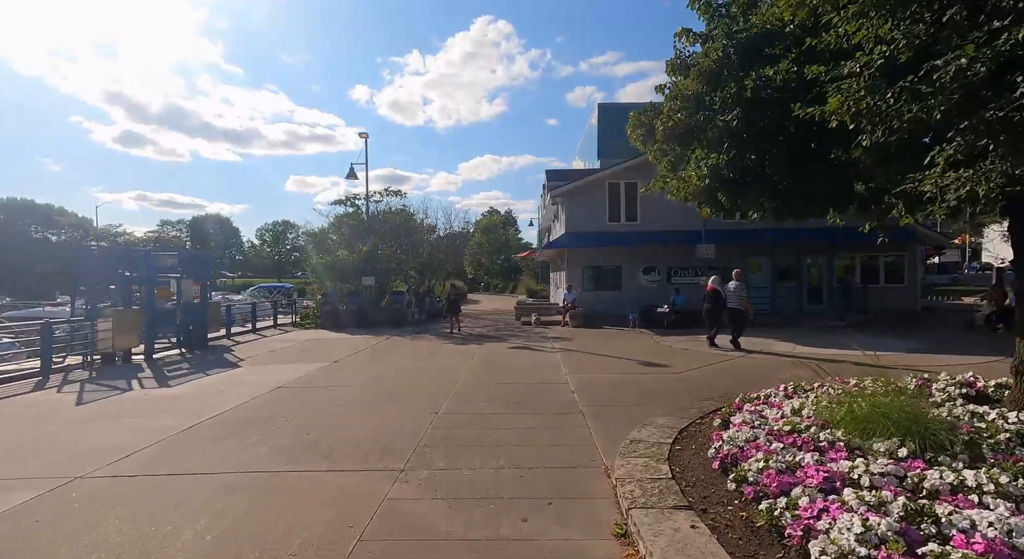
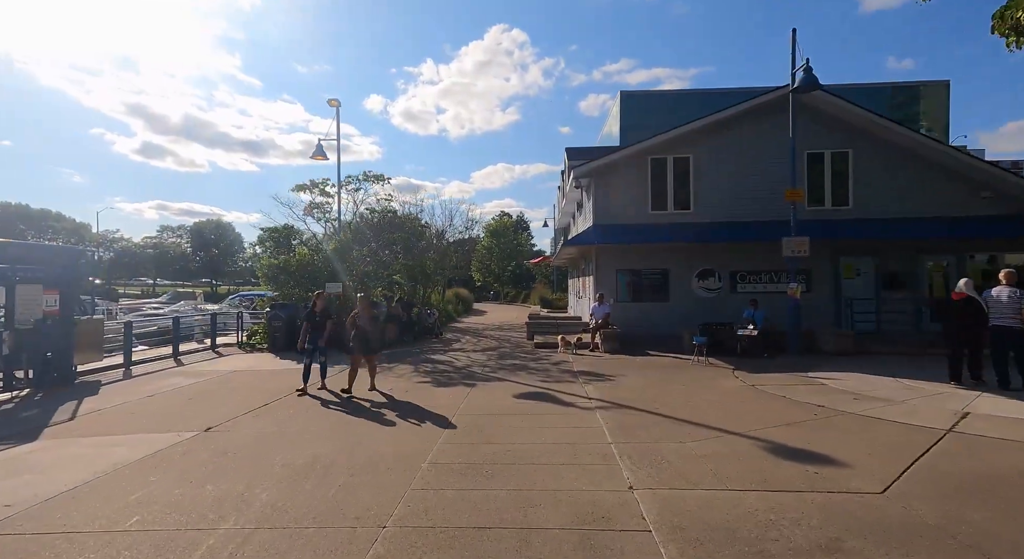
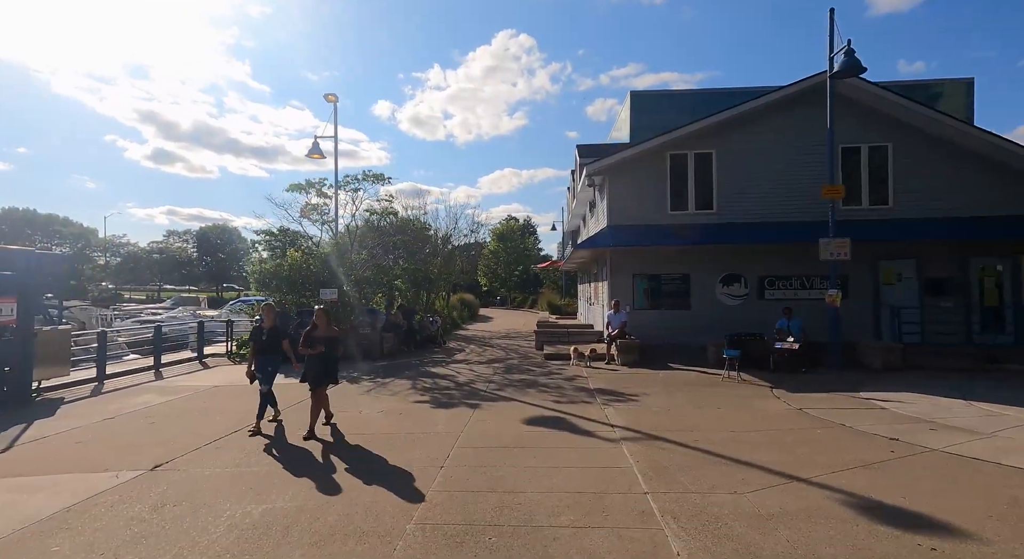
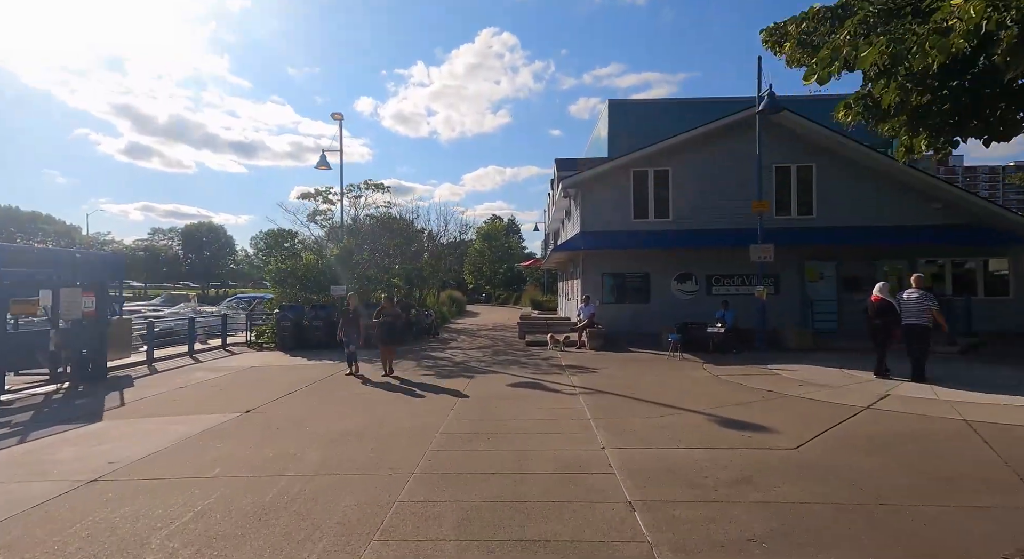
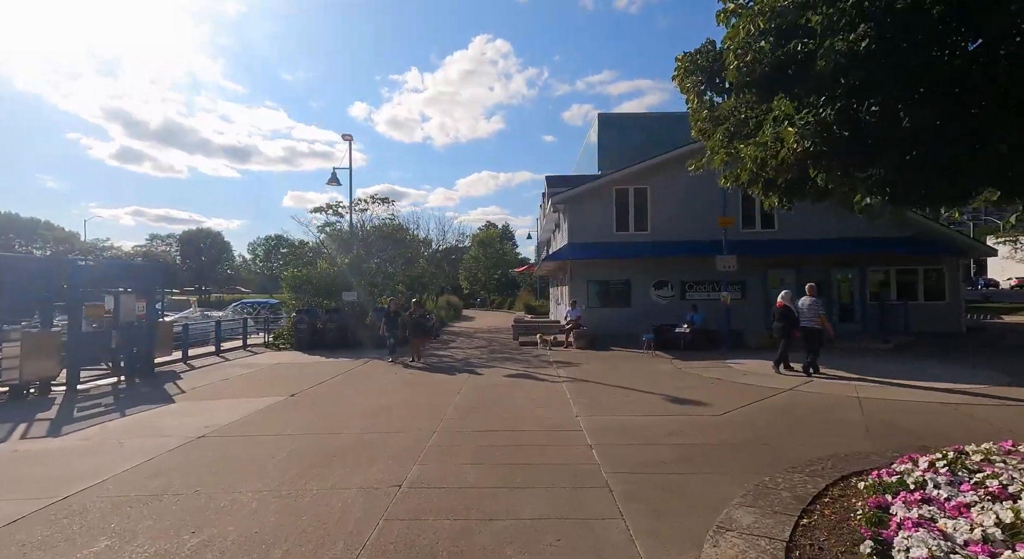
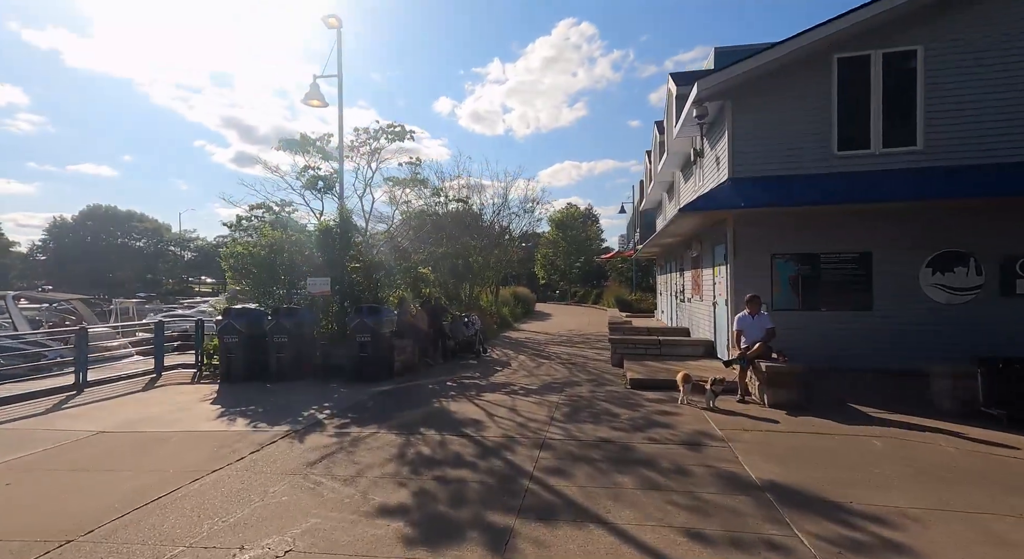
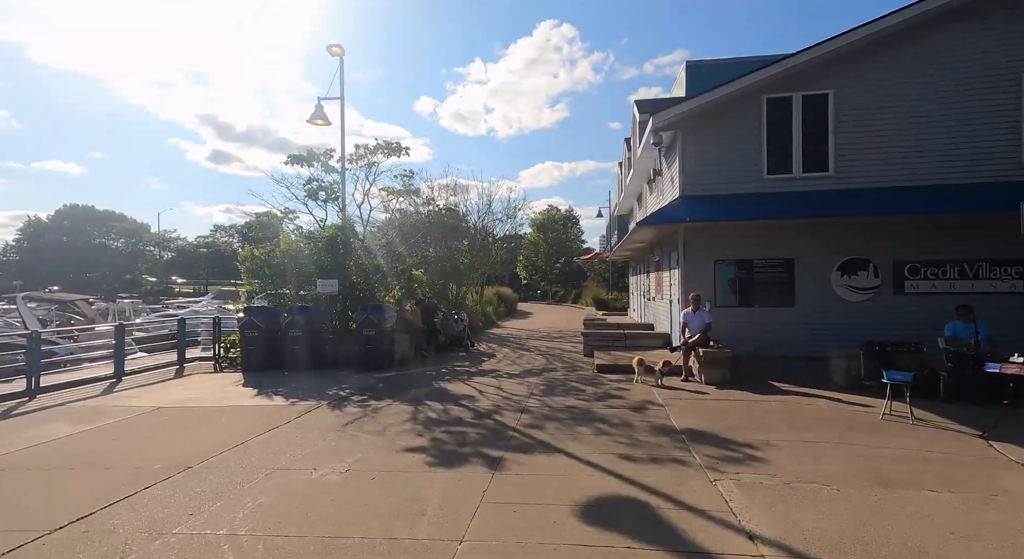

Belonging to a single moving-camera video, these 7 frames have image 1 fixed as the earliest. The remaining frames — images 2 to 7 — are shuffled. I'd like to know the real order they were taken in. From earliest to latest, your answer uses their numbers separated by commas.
5, 4, 2, 3, 7, 6
